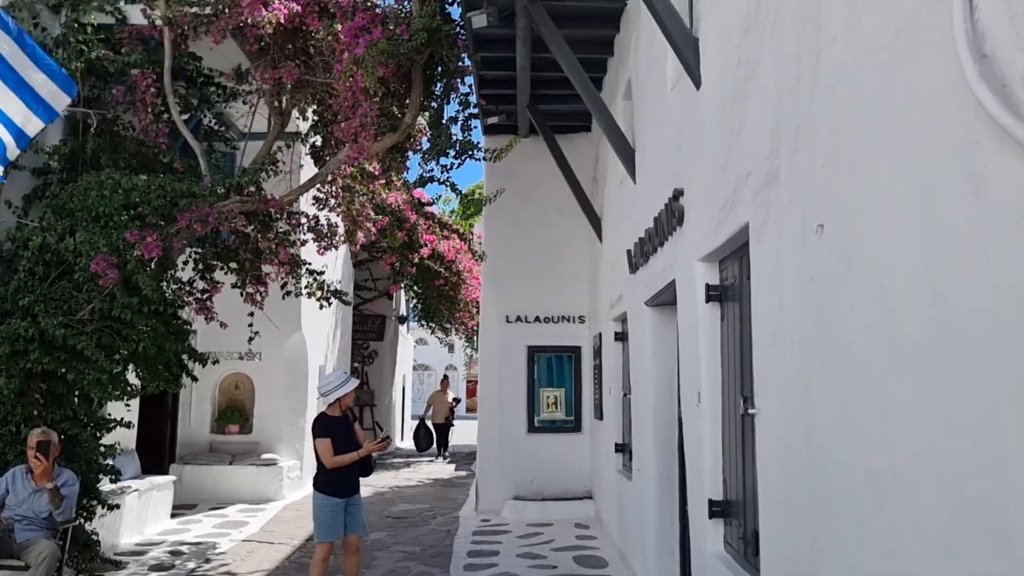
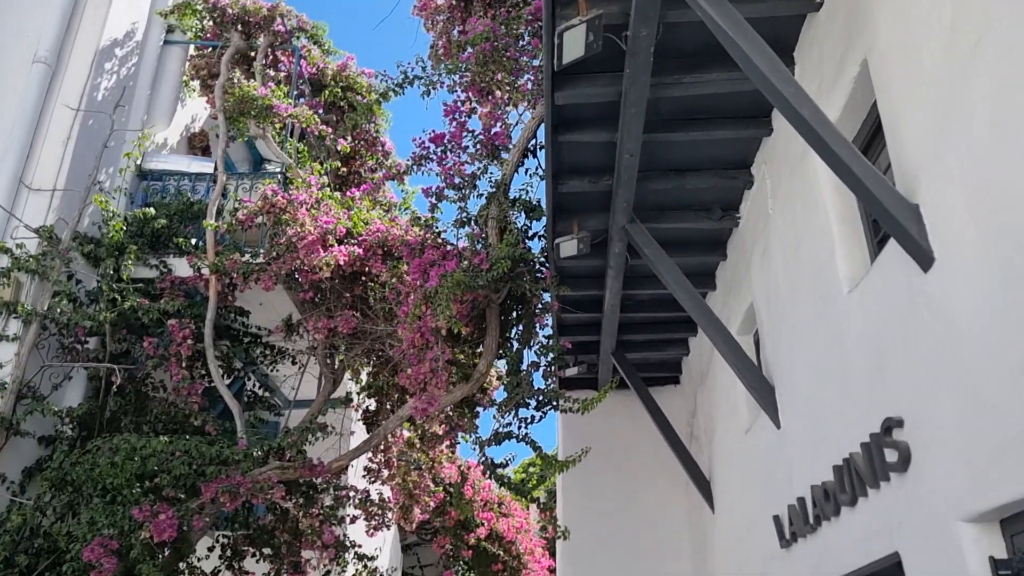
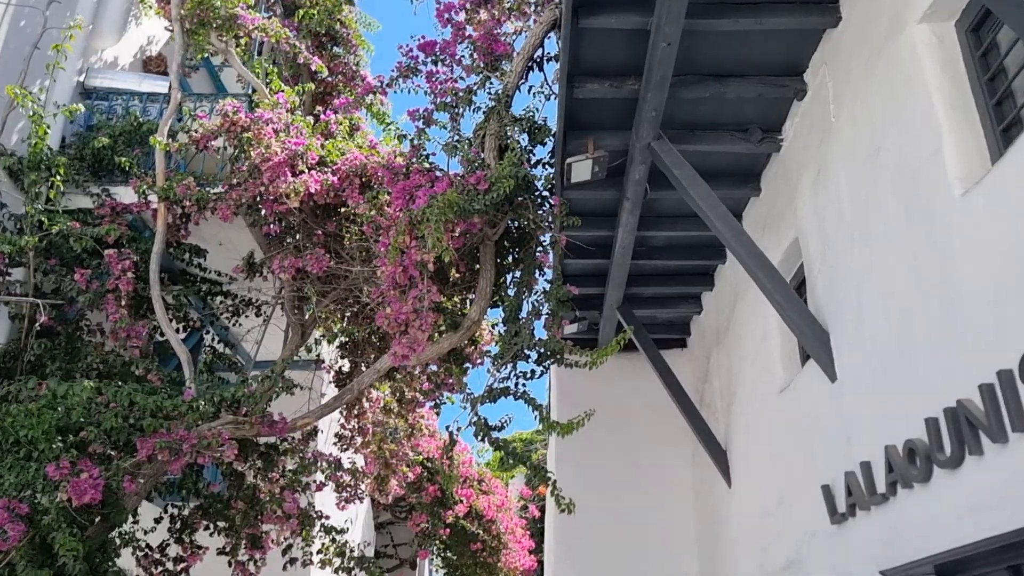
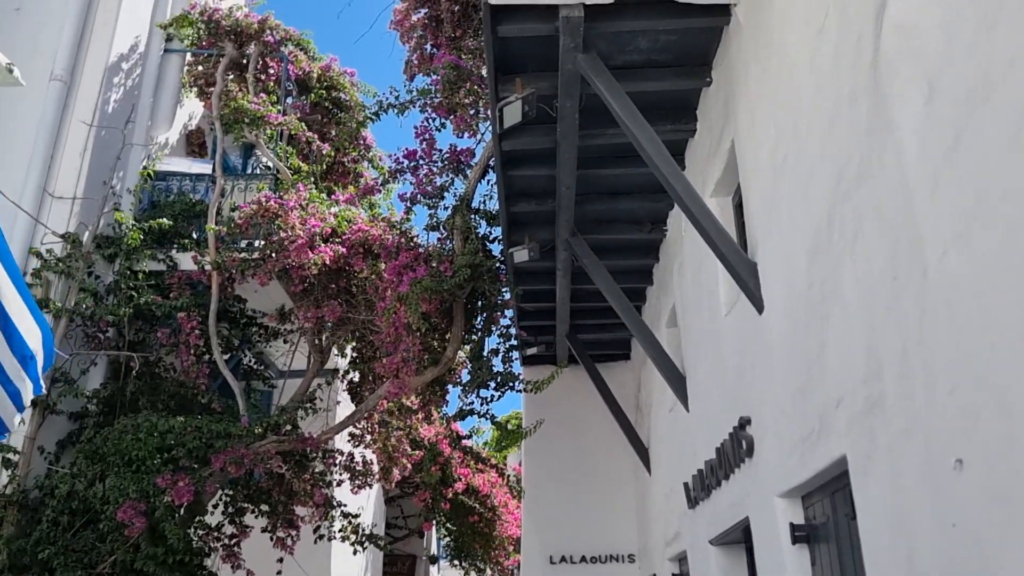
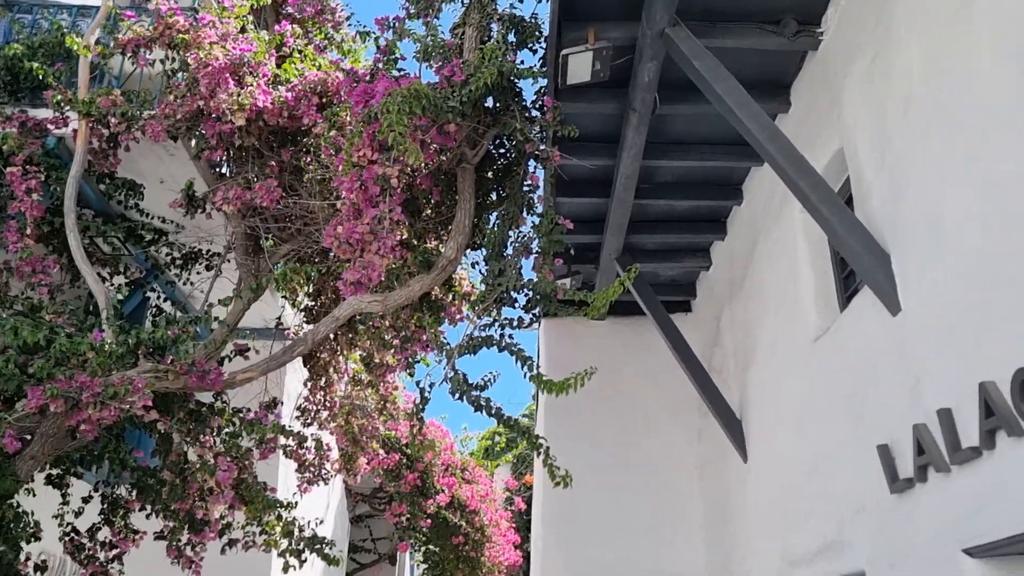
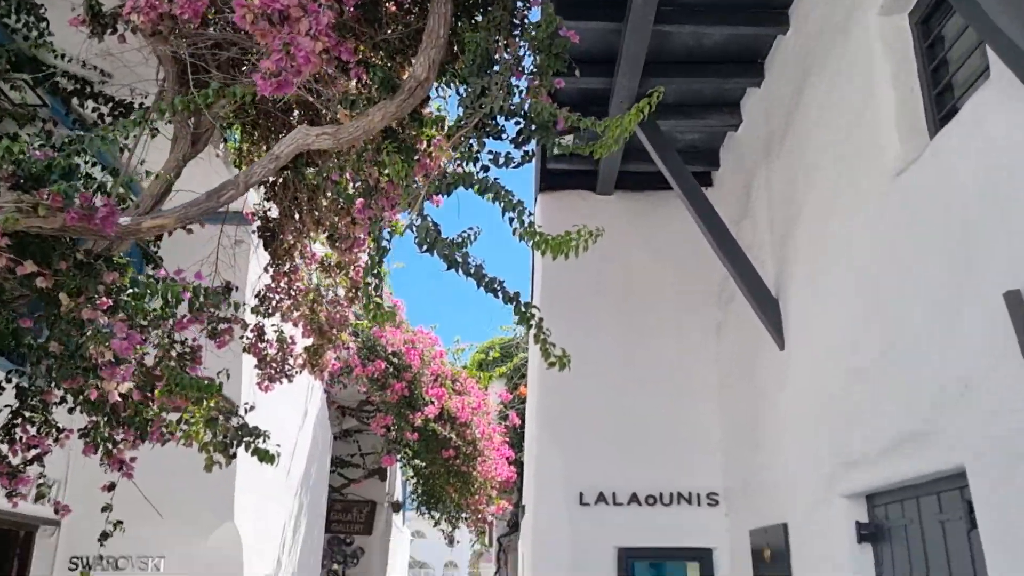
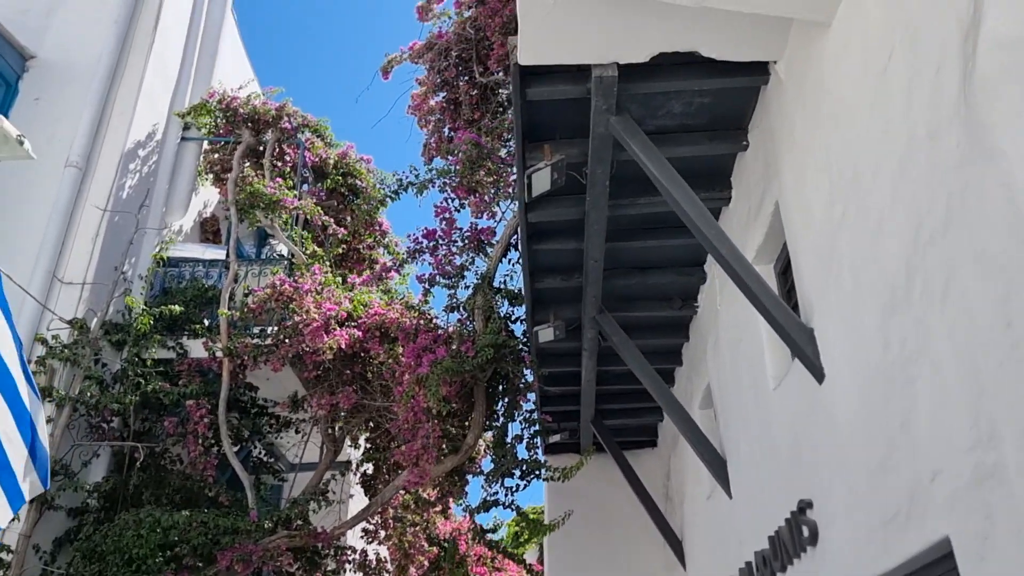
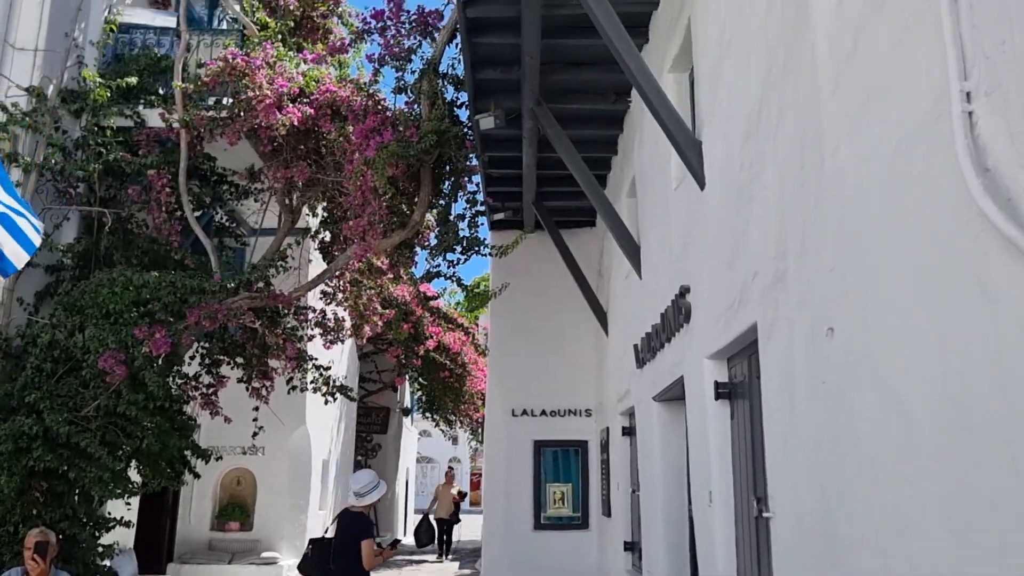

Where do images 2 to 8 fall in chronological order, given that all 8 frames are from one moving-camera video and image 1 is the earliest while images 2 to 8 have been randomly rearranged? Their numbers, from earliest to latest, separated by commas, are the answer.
8, 4, 7, 2, 3, 5, 6
